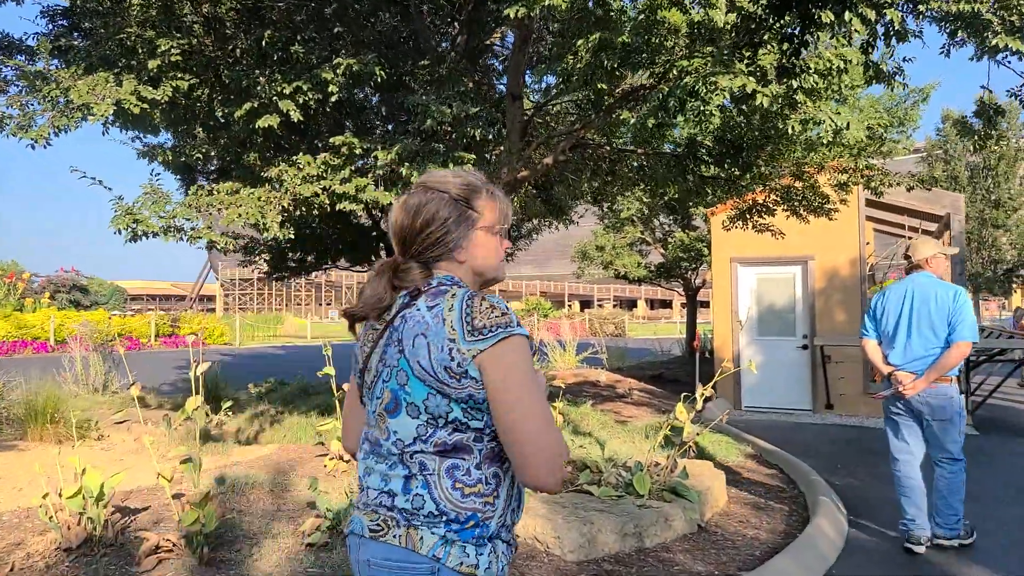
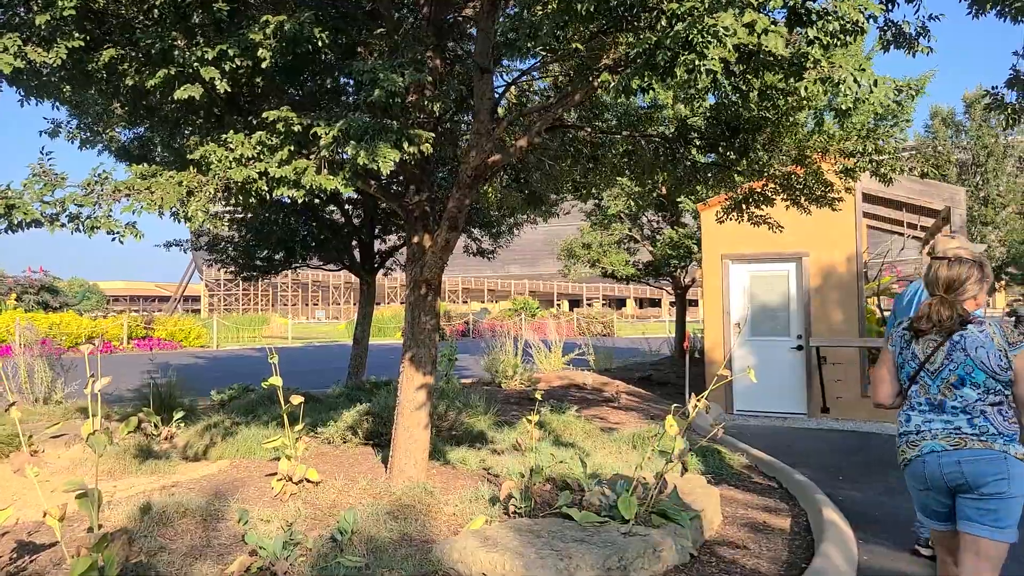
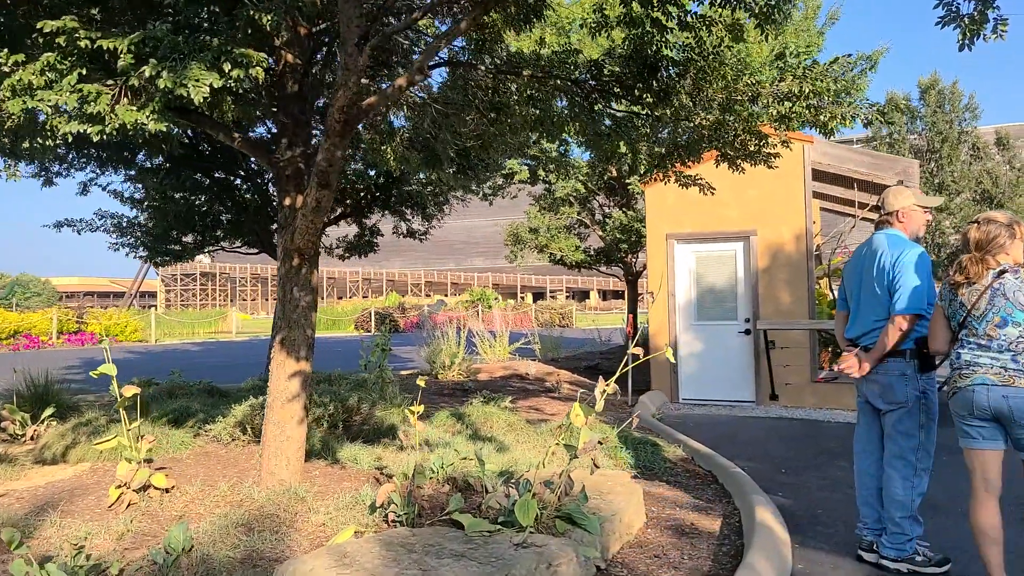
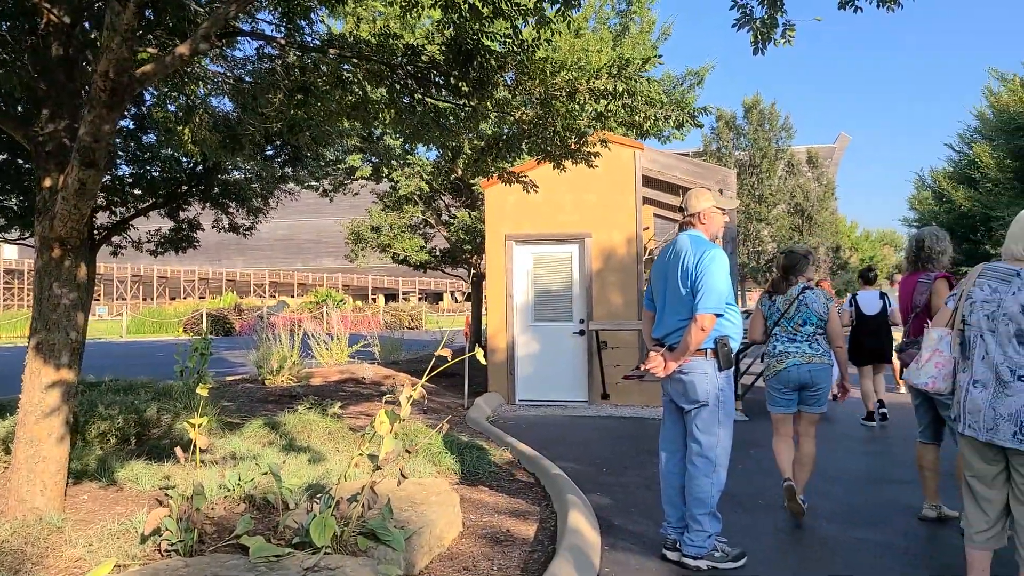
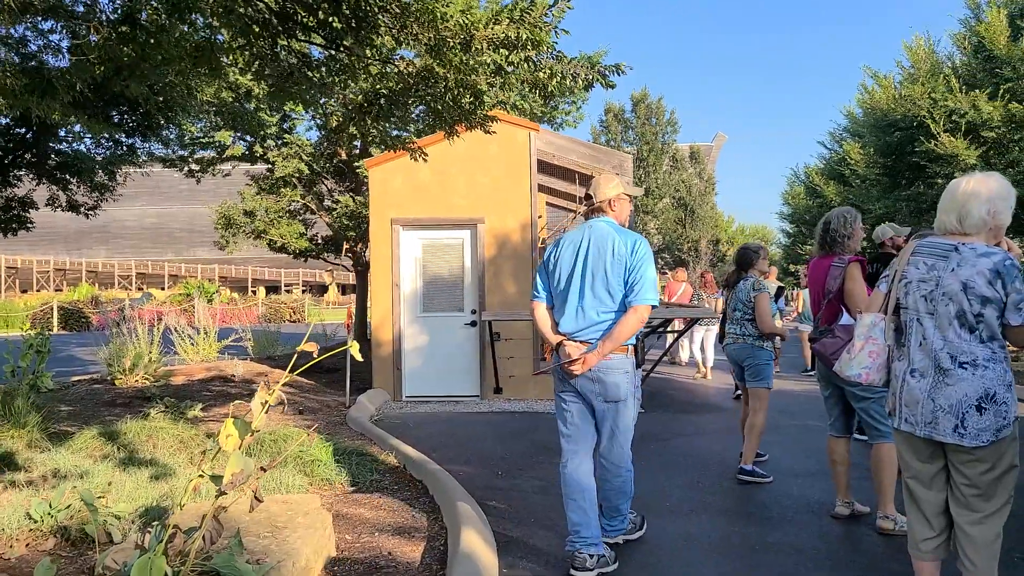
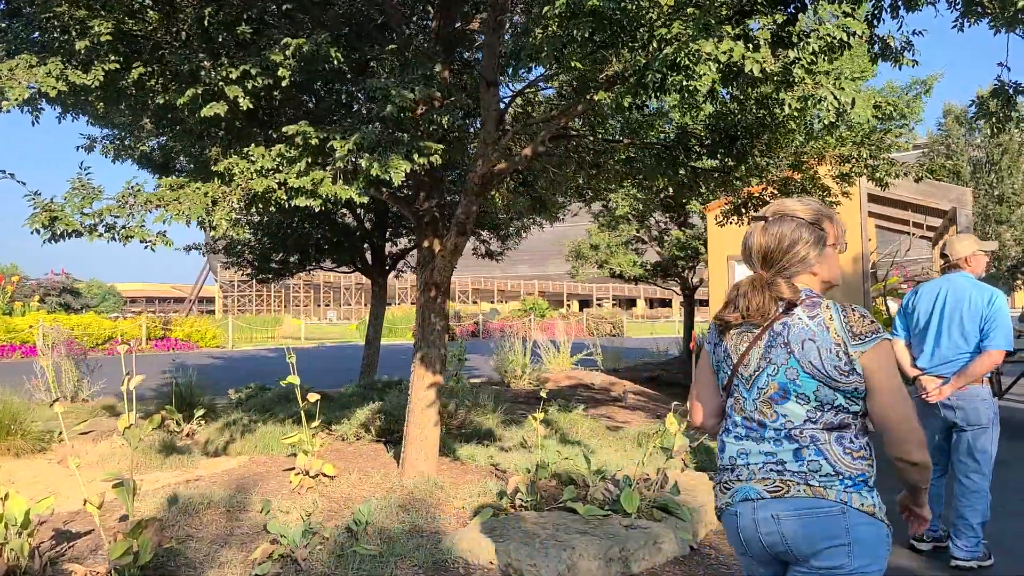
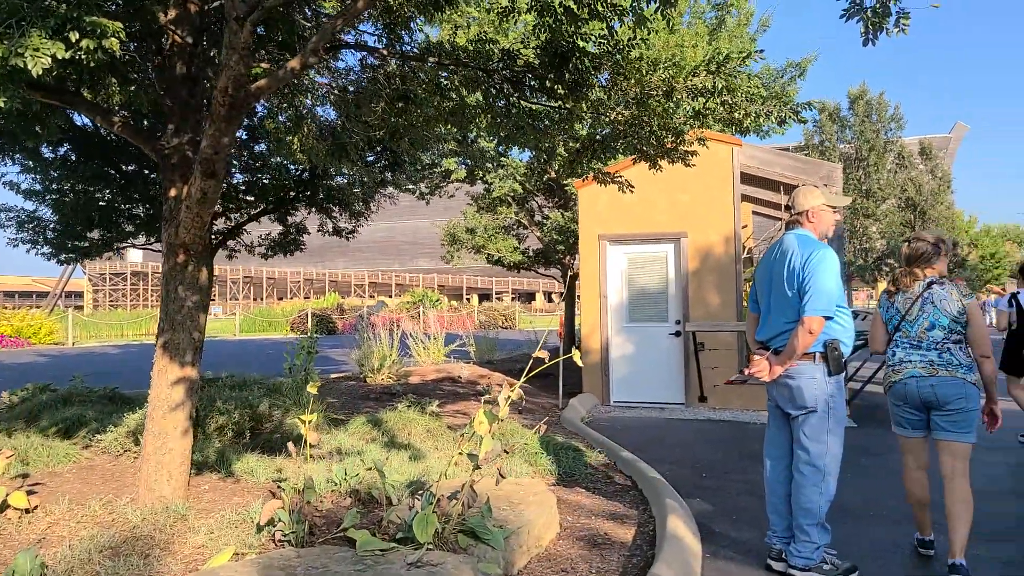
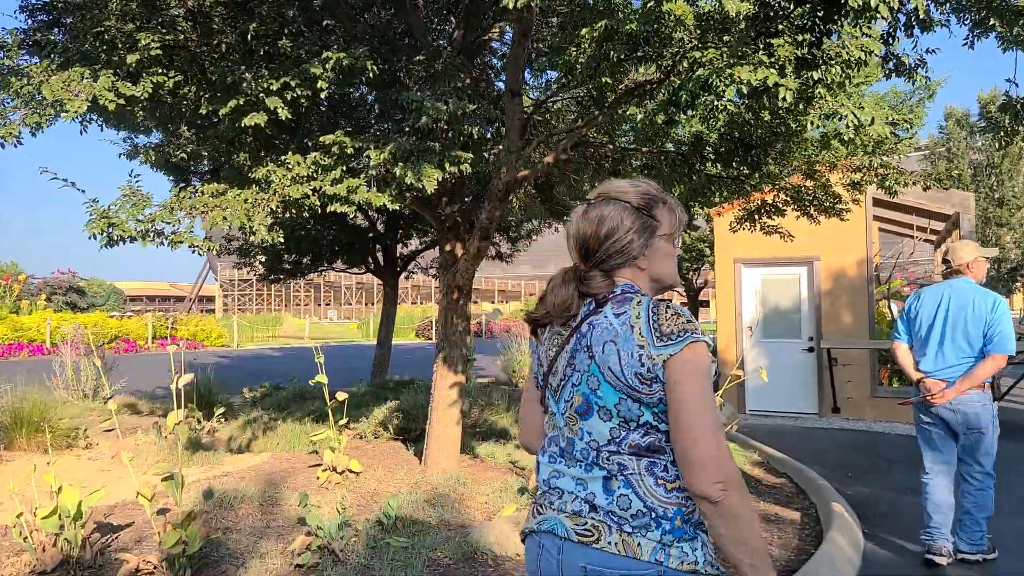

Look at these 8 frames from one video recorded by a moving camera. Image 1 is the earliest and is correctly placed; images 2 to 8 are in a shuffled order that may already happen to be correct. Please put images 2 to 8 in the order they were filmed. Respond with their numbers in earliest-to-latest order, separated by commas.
8, 6, 2, 3, 7, 4, 5
